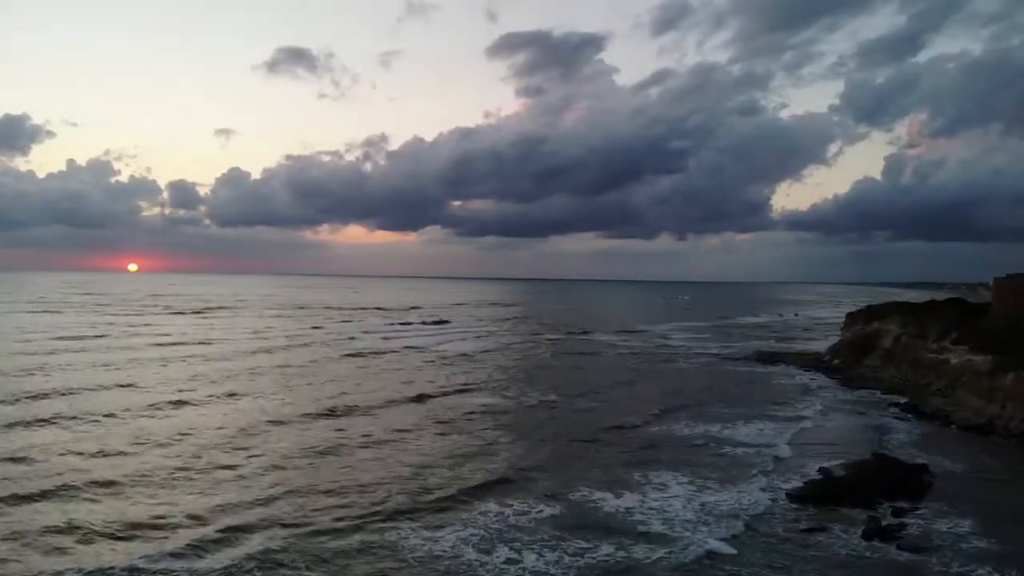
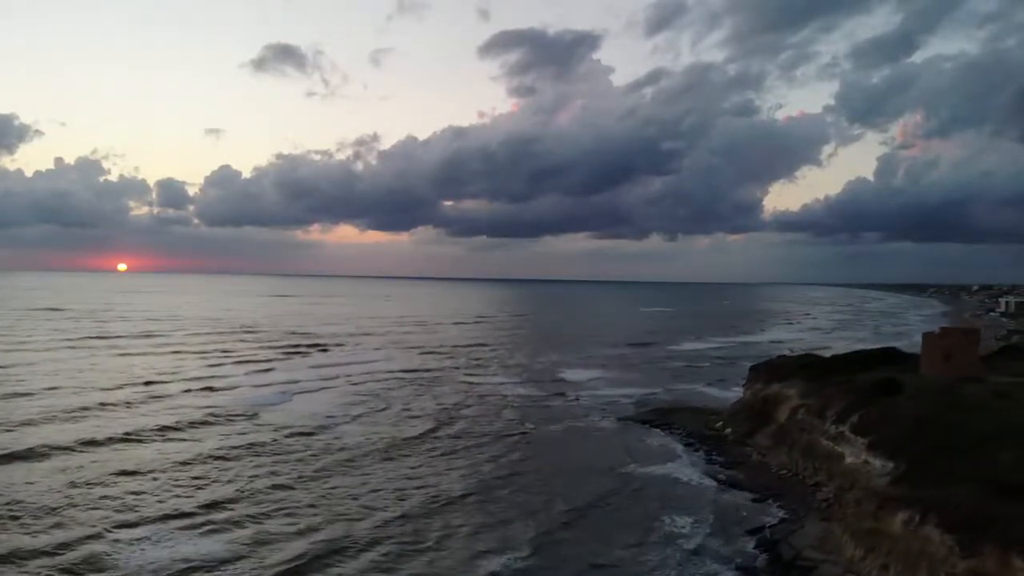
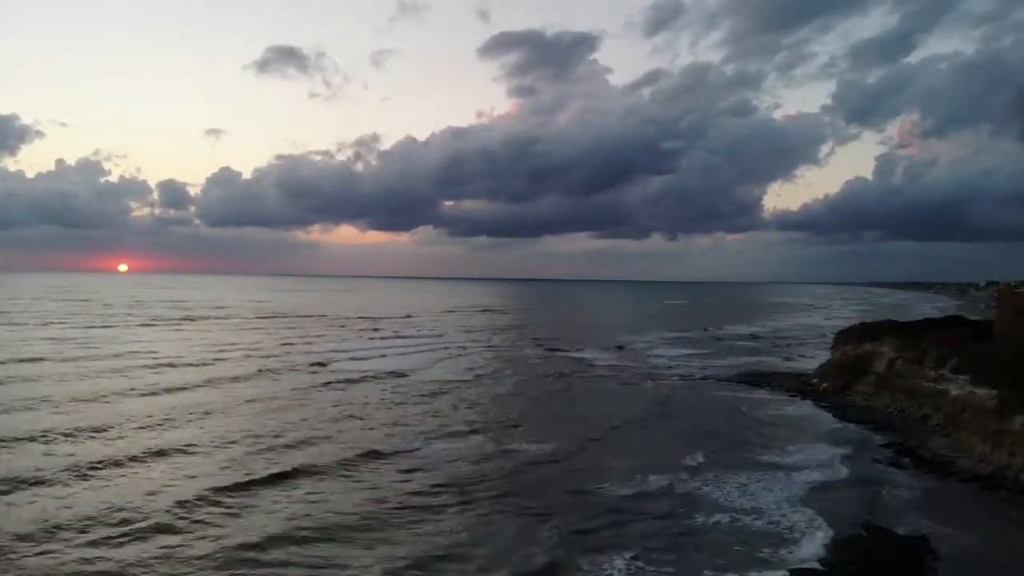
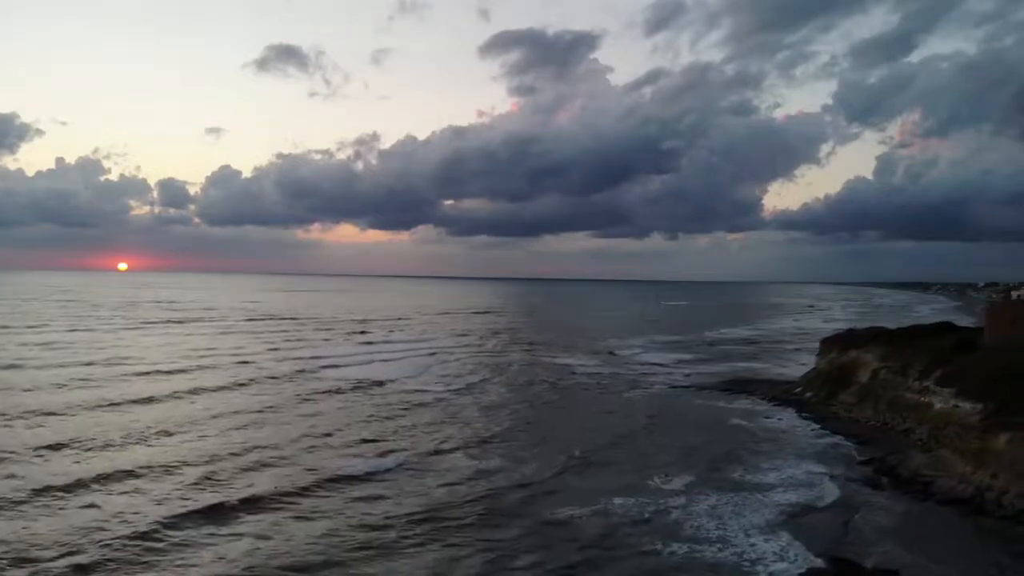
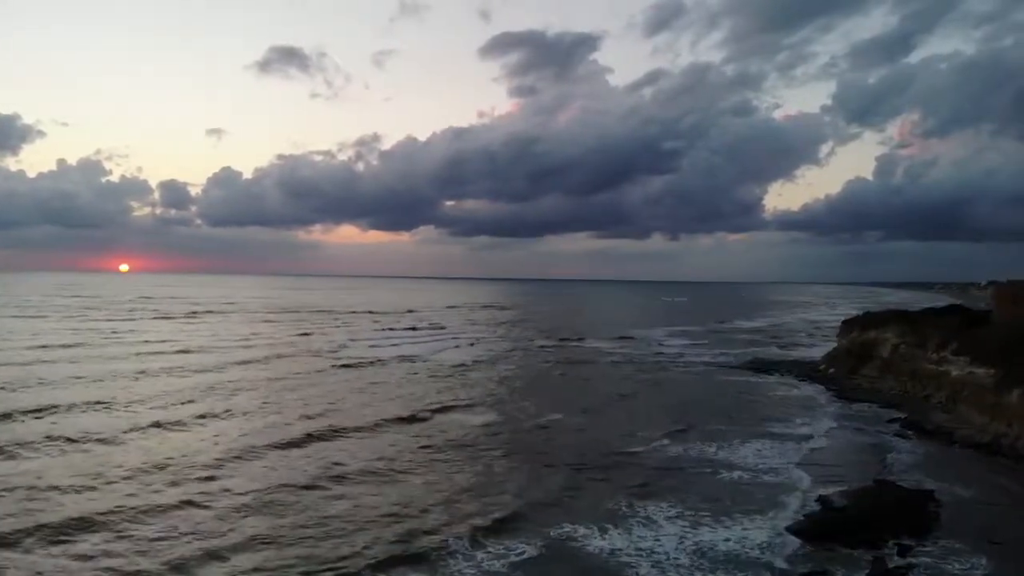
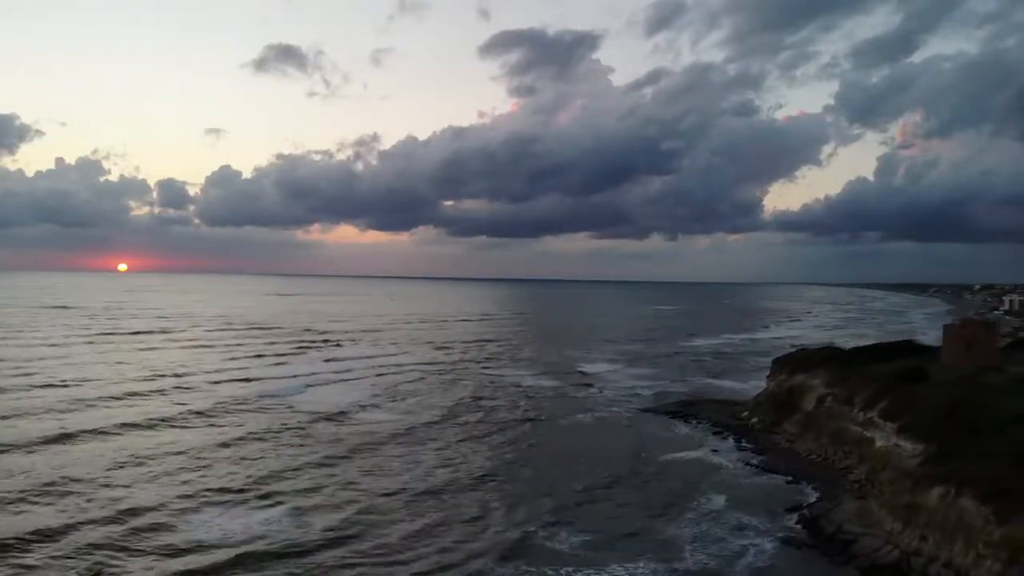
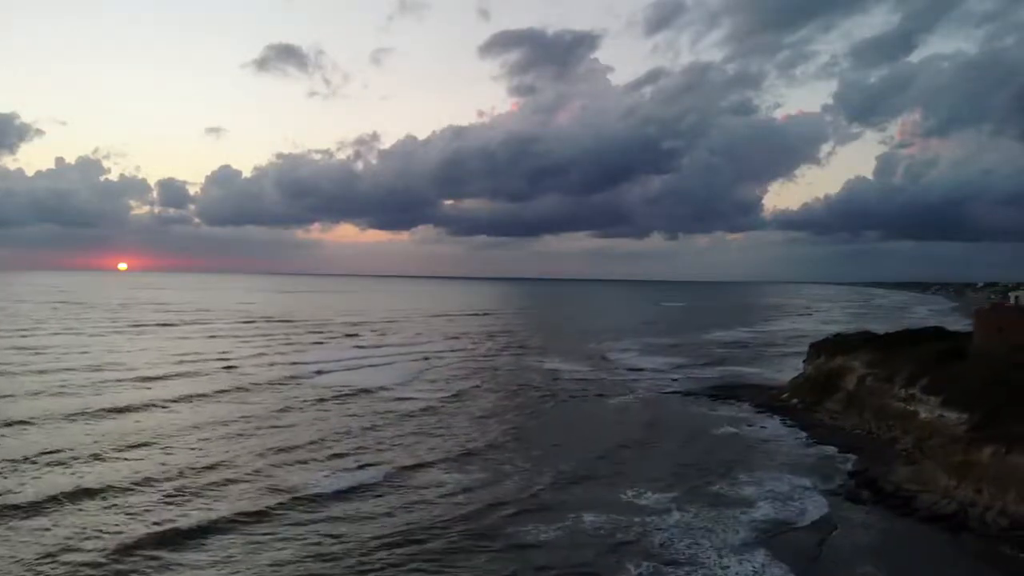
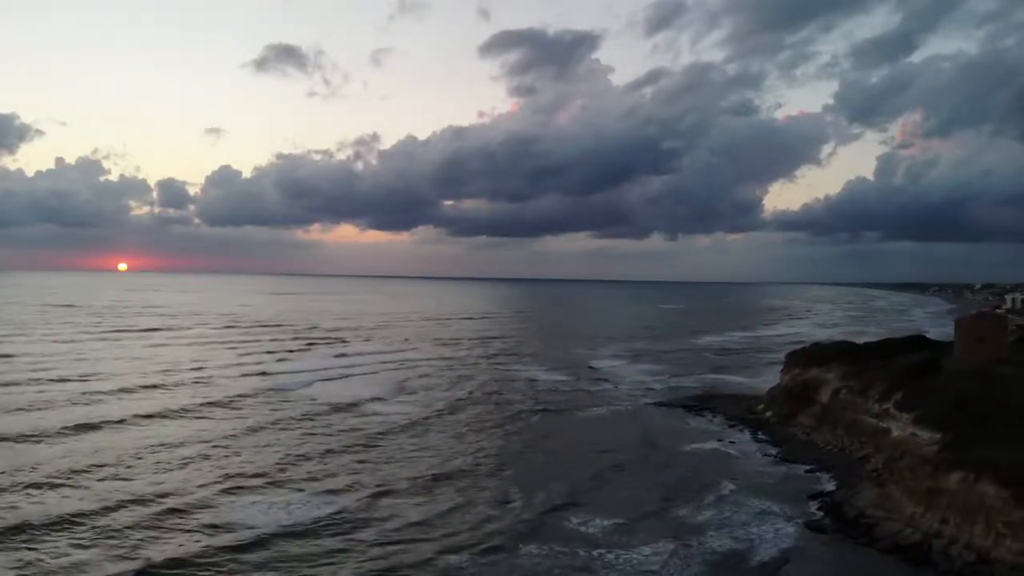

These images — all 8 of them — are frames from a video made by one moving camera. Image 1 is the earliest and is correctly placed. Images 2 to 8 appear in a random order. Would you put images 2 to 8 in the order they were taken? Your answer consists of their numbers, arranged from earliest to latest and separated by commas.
5, 3, 4, 7, 8, 6, 2
